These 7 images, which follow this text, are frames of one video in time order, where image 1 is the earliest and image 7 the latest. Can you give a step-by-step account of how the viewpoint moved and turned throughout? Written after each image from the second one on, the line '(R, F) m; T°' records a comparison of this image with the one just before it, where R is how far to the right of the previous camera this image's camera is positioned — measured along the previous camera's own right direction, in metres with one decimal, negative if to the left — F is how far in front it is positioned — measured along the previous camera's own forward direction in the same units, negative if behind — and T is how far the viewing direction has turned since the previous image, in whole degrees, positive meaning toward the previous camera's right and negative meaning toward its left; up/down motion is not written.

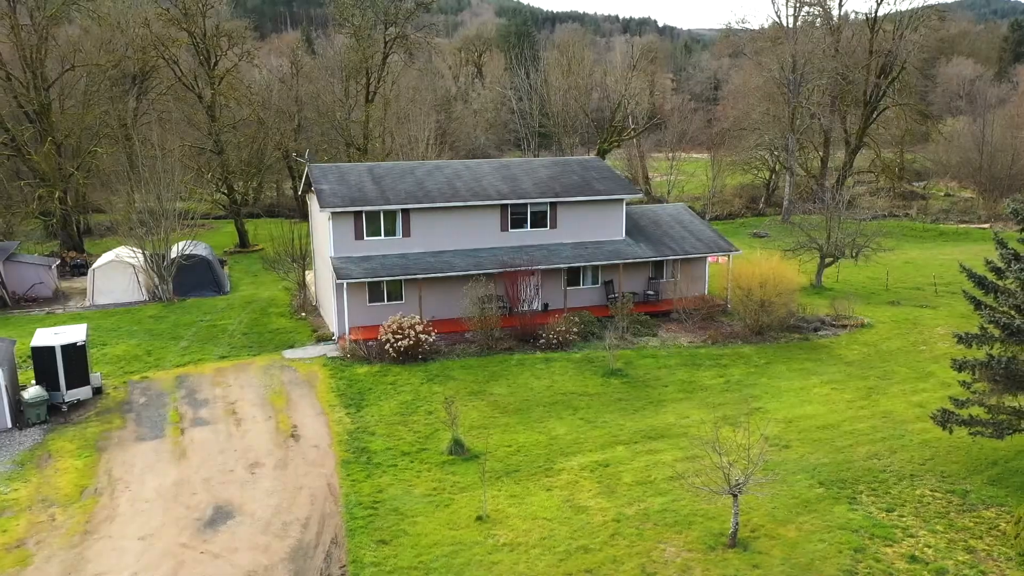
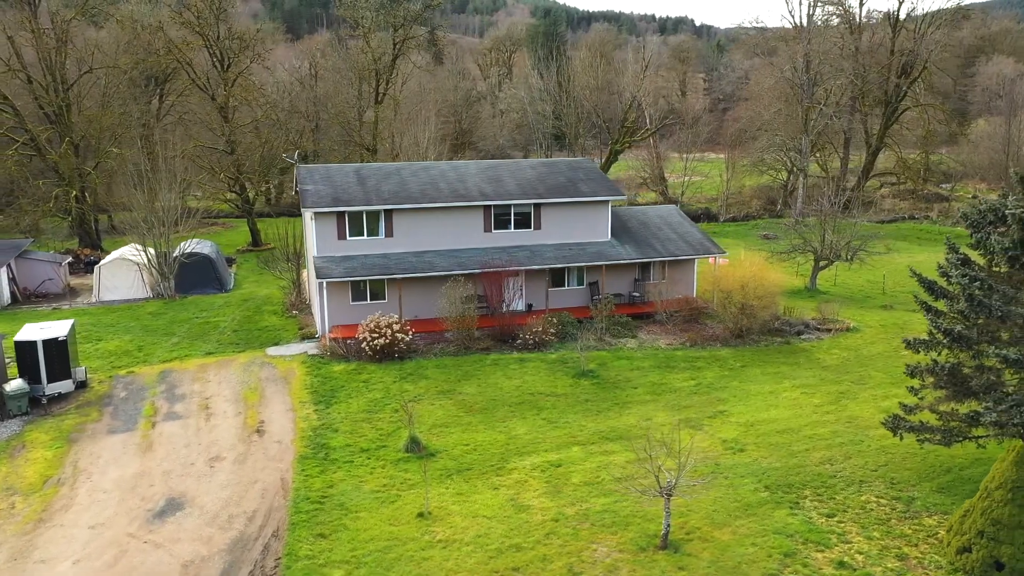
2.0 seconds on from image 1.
(+1.6, -0.2) m; -2°
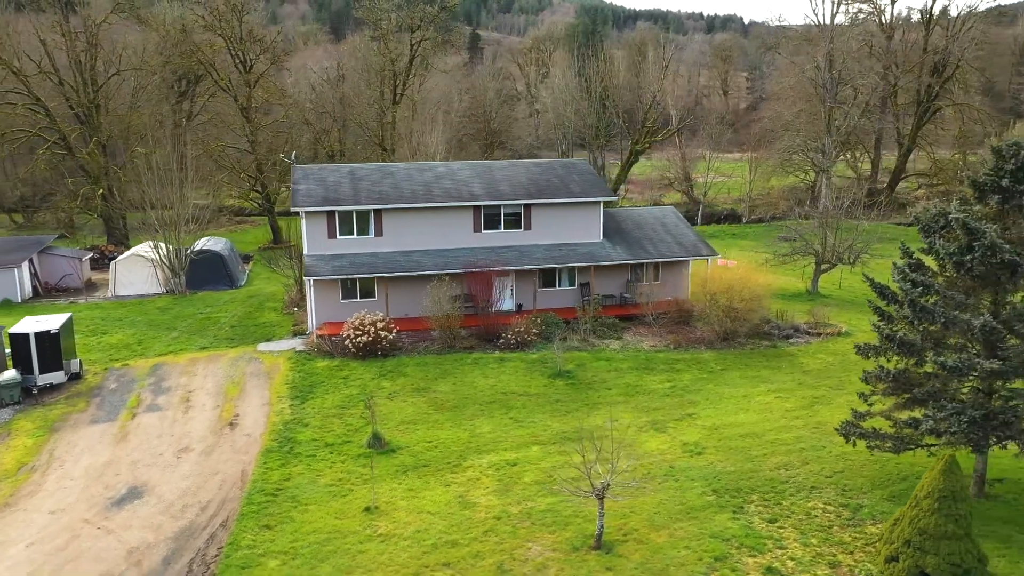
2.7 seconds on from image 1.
(+1.7, -0.1) m; -3°
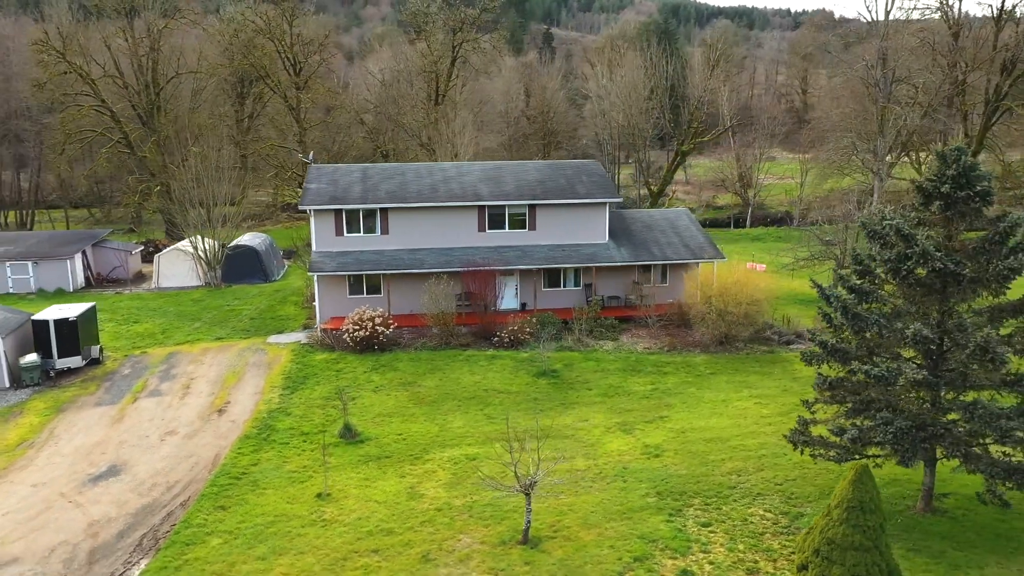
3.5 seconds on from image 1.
(+2.3, -0.2) m; -6°
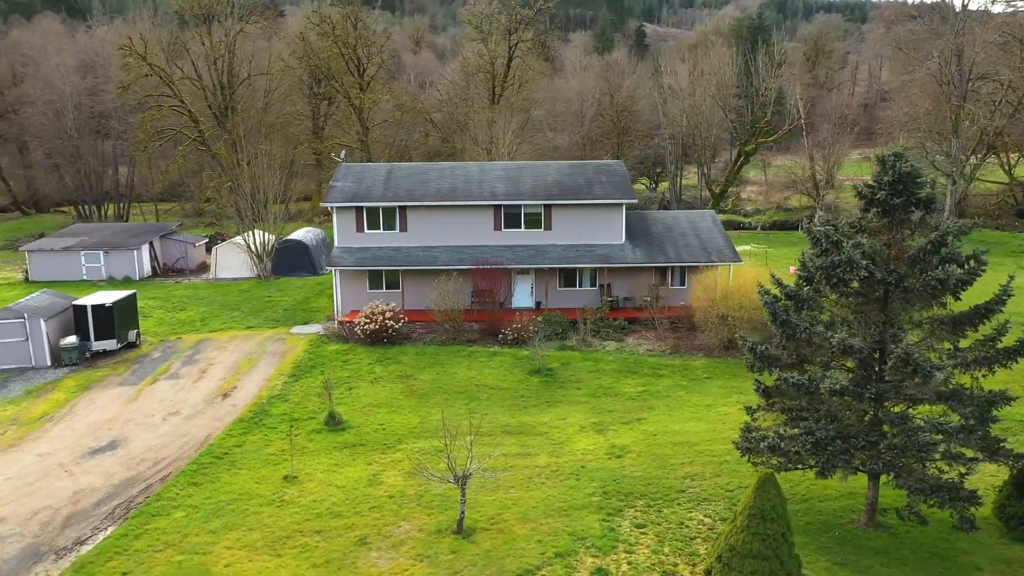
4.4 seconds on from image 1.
(+2.6, -0.2) m; -7°
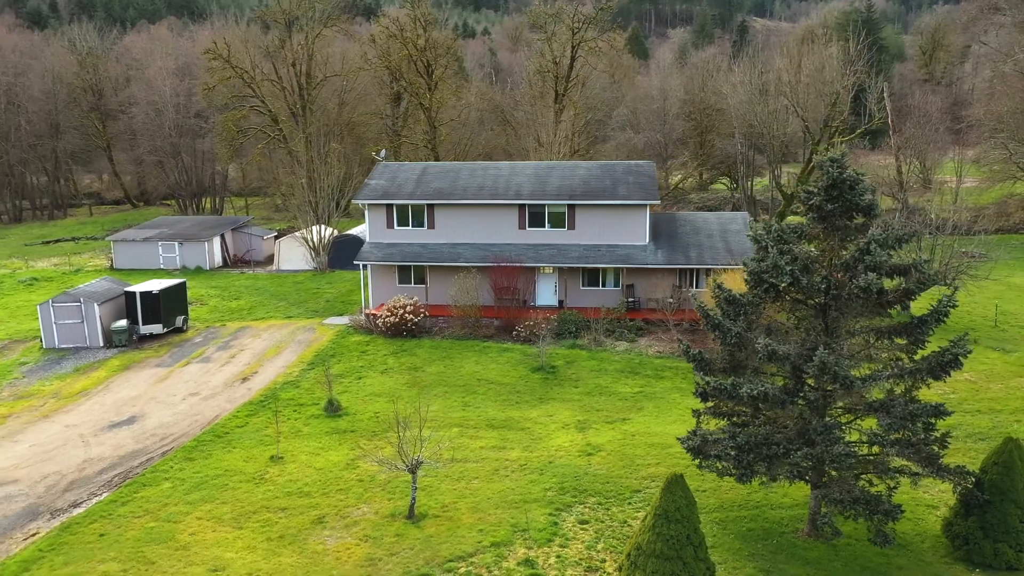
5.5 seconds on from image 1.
(+2.5, -0.3) m; -7°
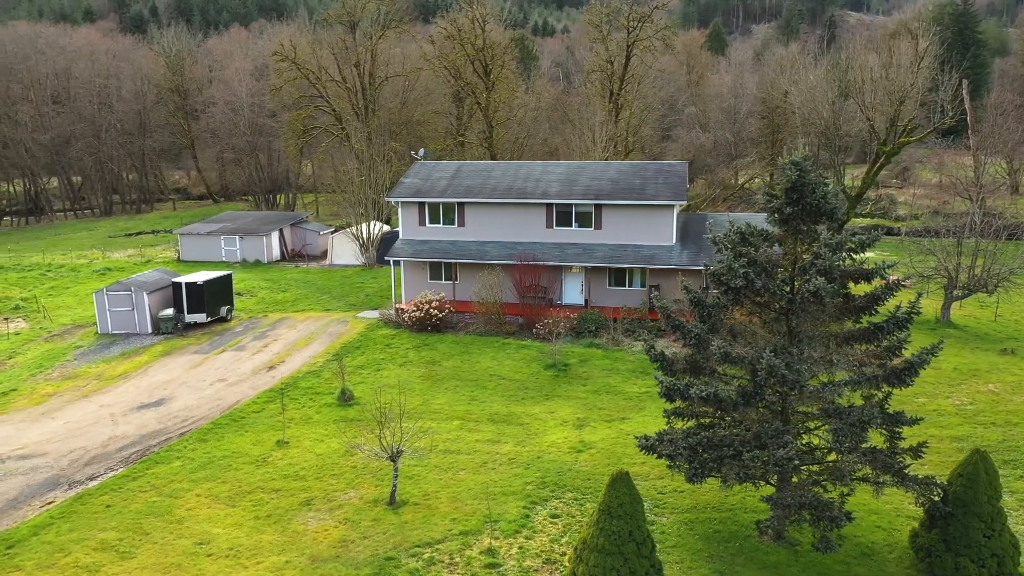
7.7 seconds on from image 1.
(+1.8, -0.3) m; -6°
